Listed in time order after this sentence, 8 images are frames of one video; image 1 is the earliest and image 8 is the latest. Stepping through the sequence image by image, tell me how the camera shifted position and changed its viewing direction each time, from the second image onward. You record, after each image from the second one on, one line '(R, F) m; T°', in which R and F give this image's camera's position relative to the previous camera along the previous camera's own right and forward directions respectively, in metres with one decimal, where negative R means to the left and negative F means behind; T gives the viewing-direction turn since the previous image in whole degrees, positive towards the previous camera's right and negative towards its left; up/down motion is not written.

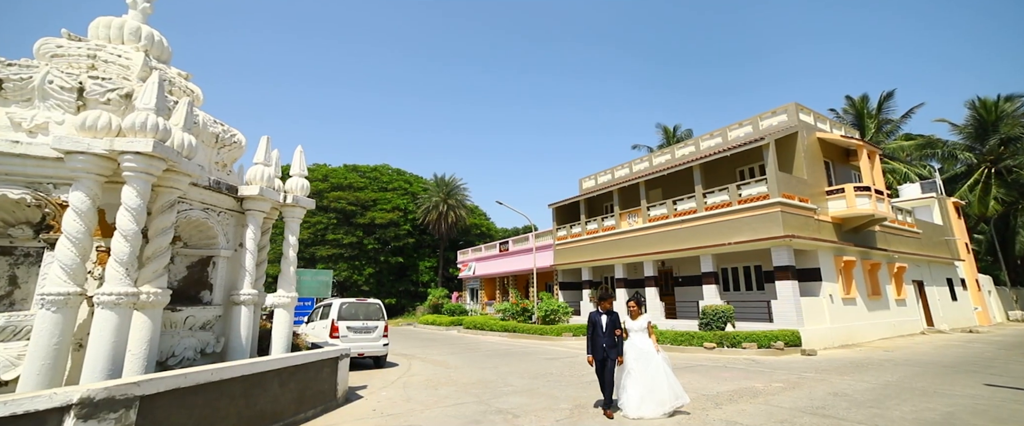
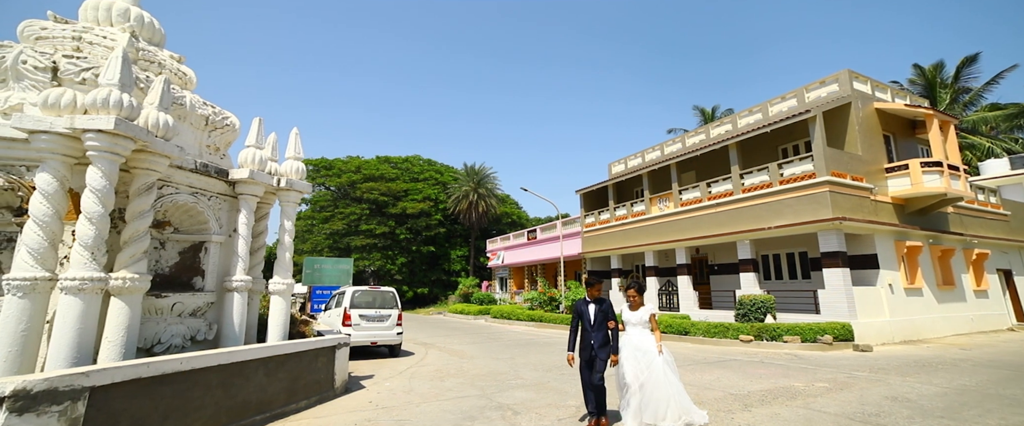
(+0.6, +0.6) m; -5°
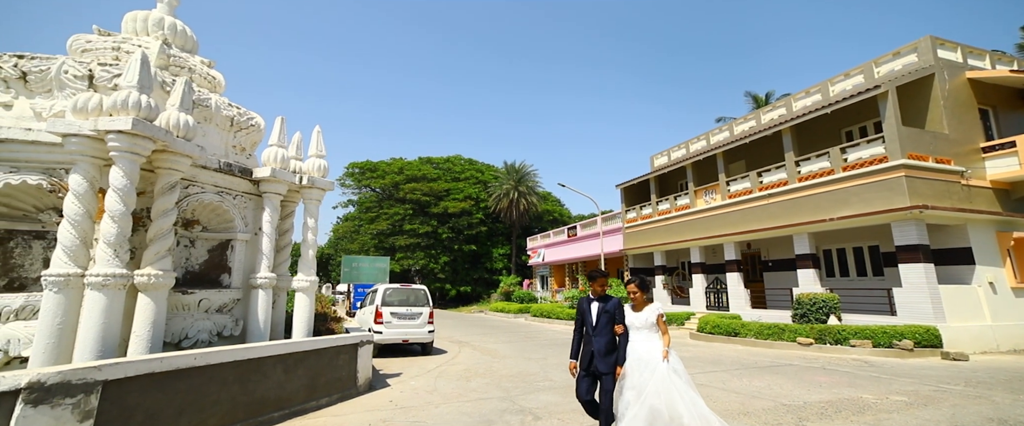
(+0.4, +0.3) m; -6°
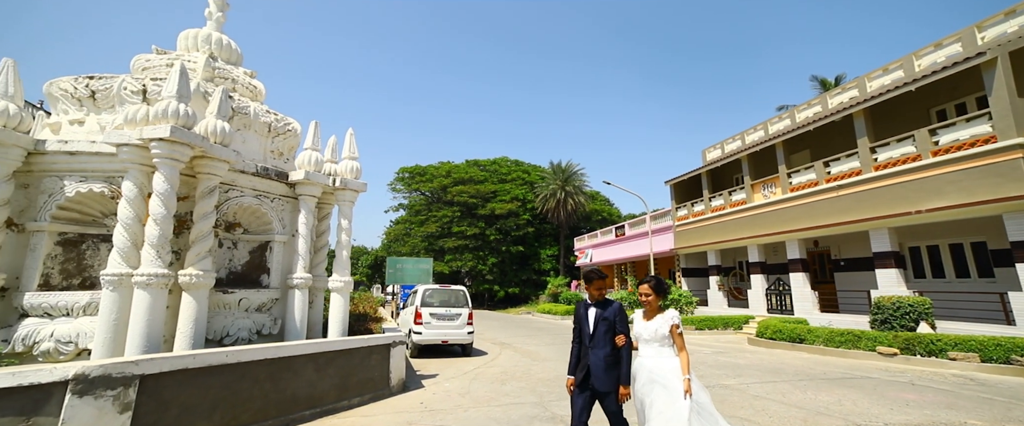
(+0.4, +0.2) m; -7°
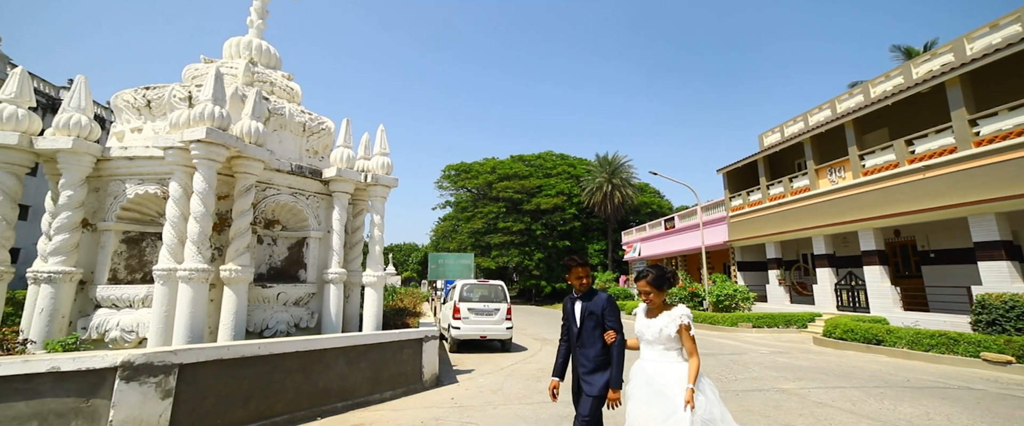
(+0.3, +0.2) m; -7°
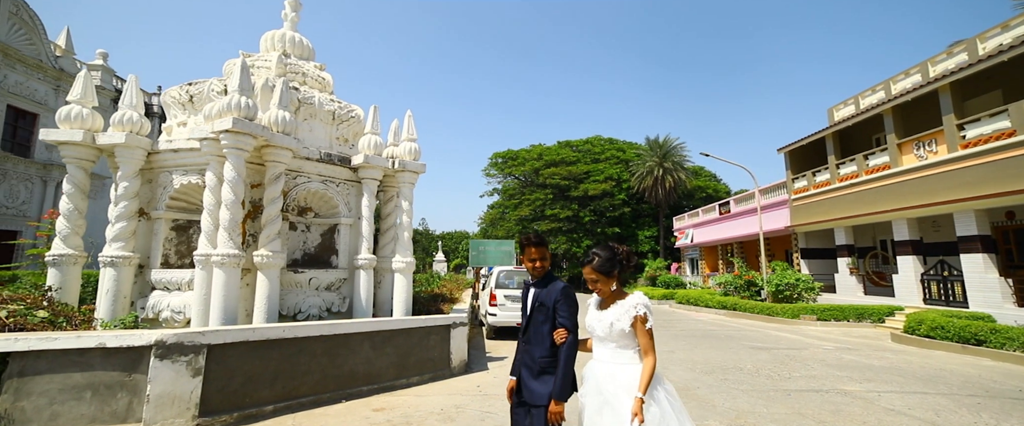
(+0.4, +0.3) m; -7°
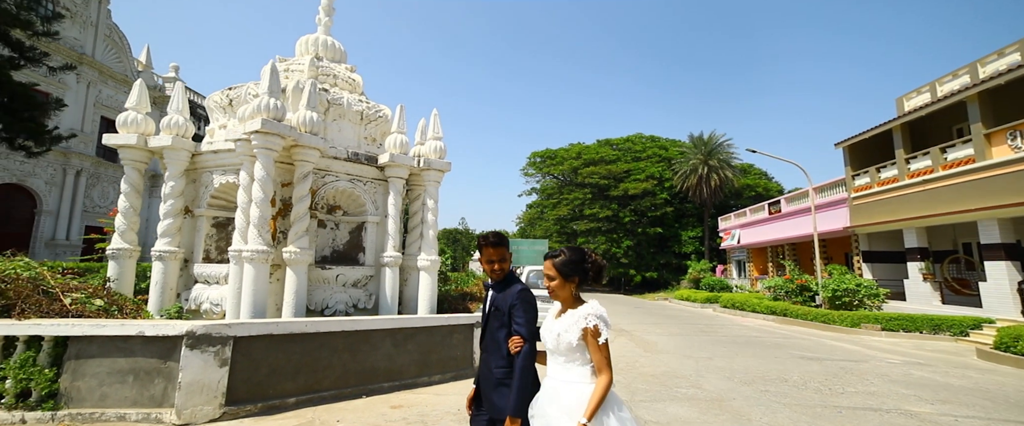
(+0.3, +0.1) m; -6°
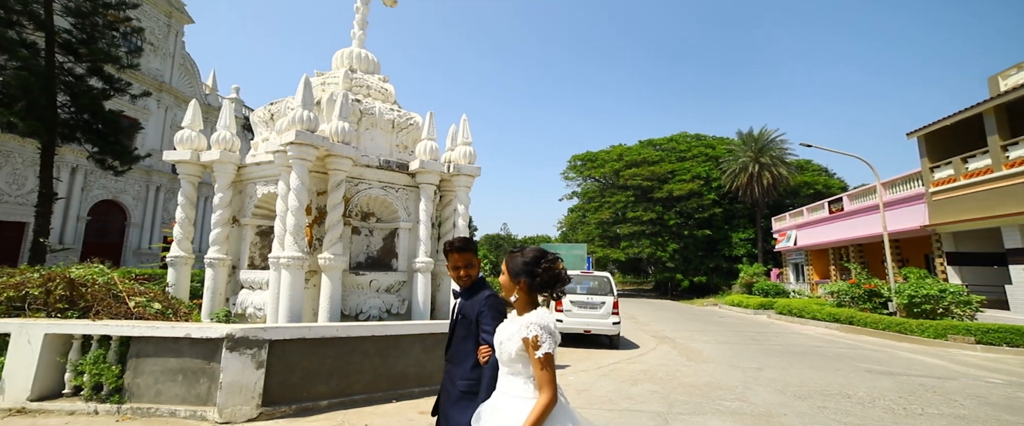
(+0.2, +0.1) m; -6°
